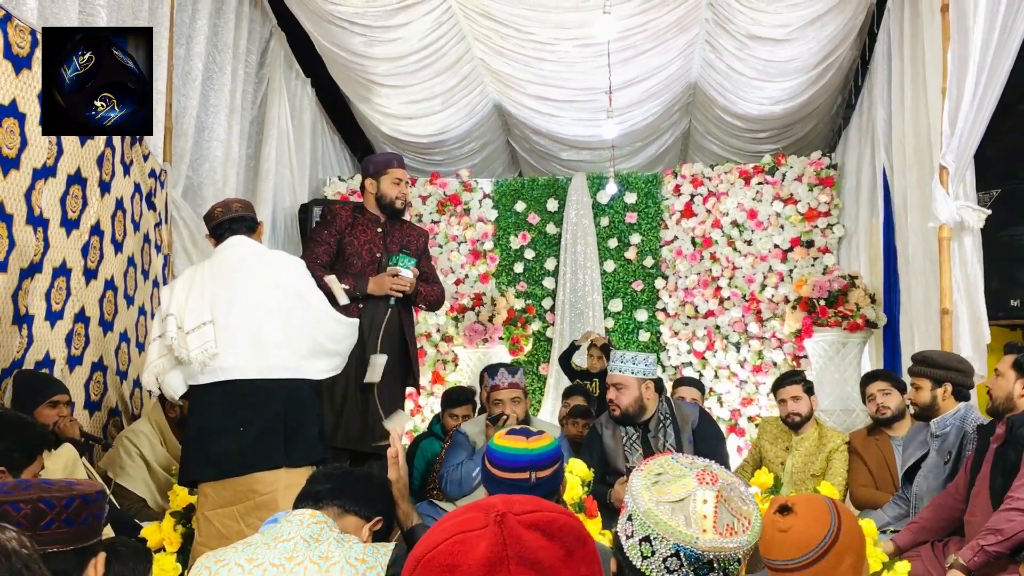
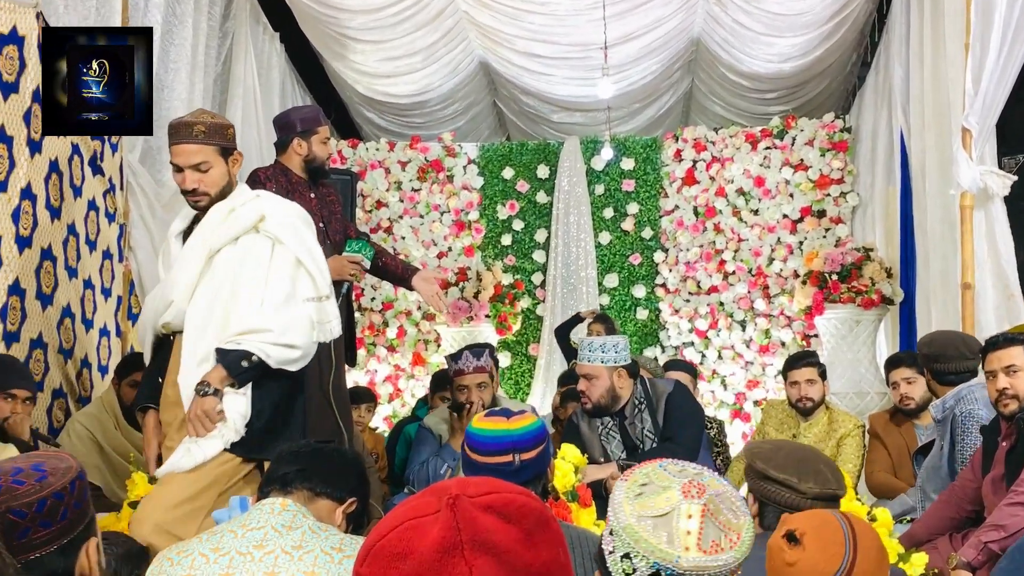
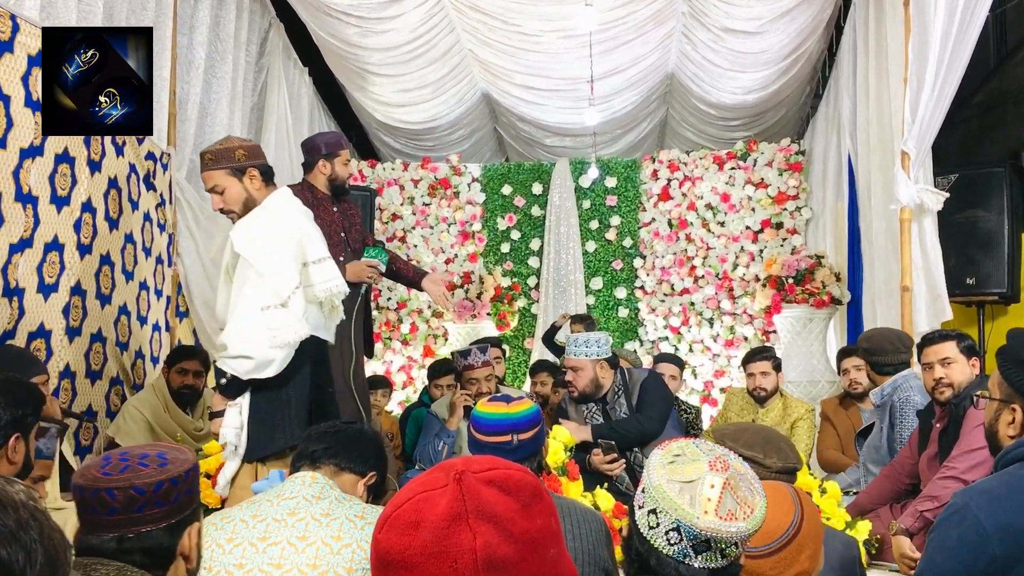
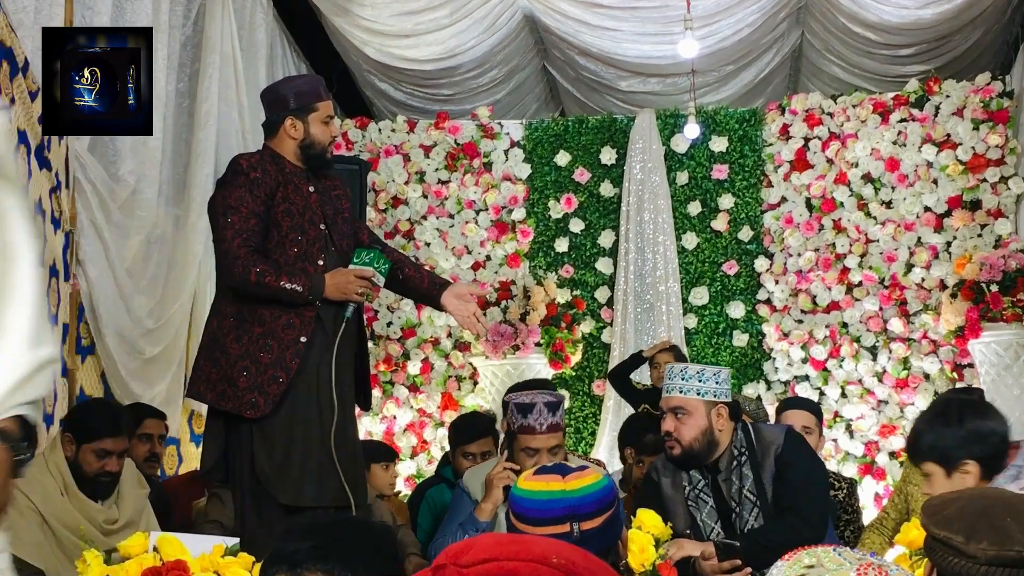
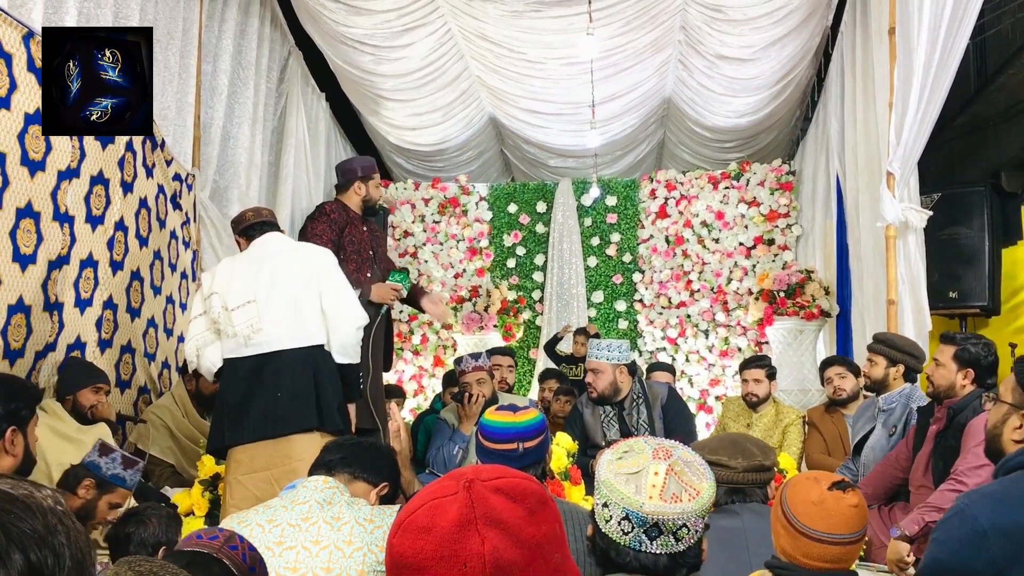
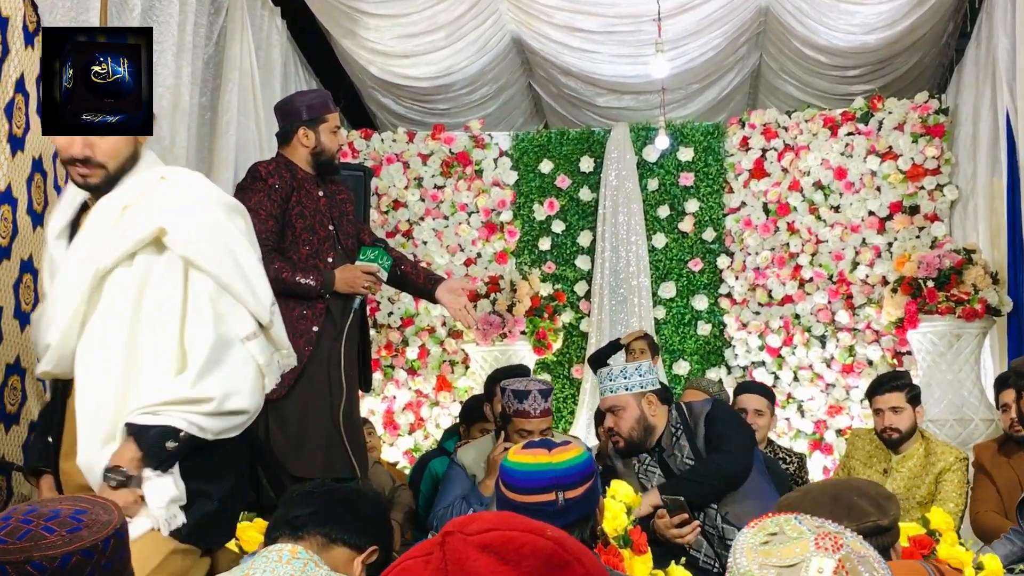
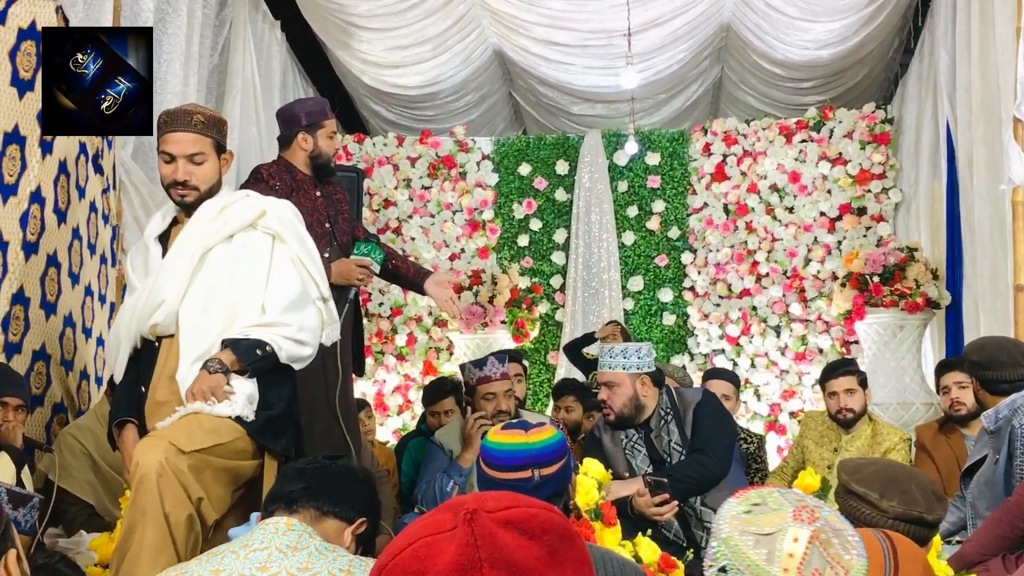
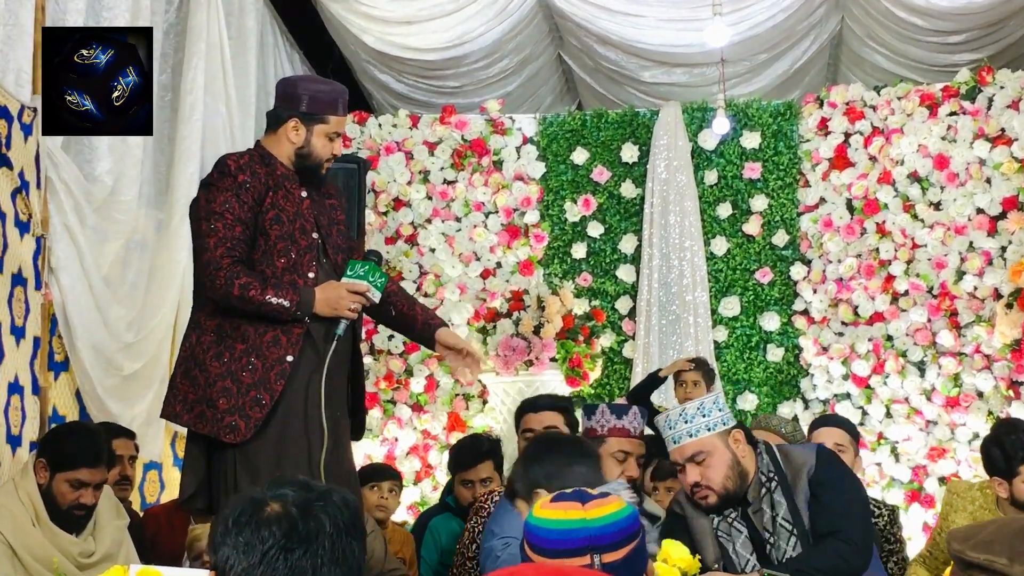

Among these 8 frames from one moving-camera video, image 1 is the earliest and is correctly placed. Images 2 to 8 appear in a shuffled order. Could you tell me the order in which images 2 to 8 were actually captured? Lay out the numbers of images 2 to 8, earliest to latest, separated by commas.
5, 3, 2, 7, 6, 4, 8
